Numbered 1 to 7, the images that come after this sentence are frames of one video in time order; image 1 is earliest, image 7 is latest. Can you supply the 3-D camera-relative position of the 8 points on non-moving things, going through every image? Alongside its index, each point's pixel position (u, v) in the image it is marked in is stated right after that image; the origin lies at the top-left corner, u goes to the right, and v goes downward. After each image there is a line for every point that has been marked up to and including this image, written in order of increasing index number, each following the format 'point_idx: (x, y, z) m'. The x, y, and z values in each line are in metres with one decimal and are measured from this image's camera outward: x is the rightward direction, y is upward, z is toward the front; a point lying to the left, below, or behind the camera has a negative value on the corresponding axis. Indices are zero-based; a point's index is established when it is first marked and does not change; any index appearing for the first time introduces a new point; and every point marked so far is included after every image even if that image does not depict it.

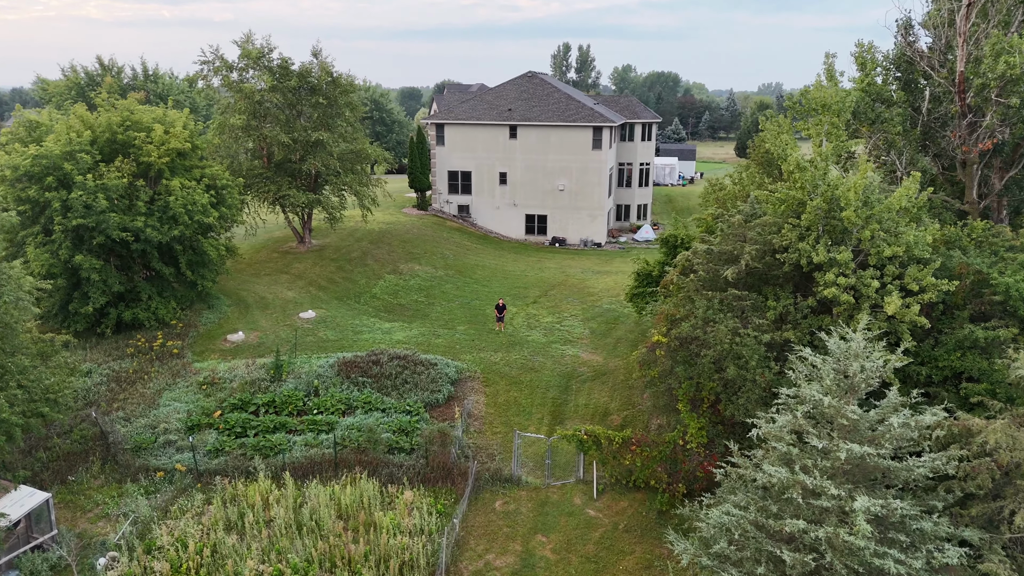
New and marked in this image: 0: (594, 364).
0: (+2.1, -1.9, +18.8) m
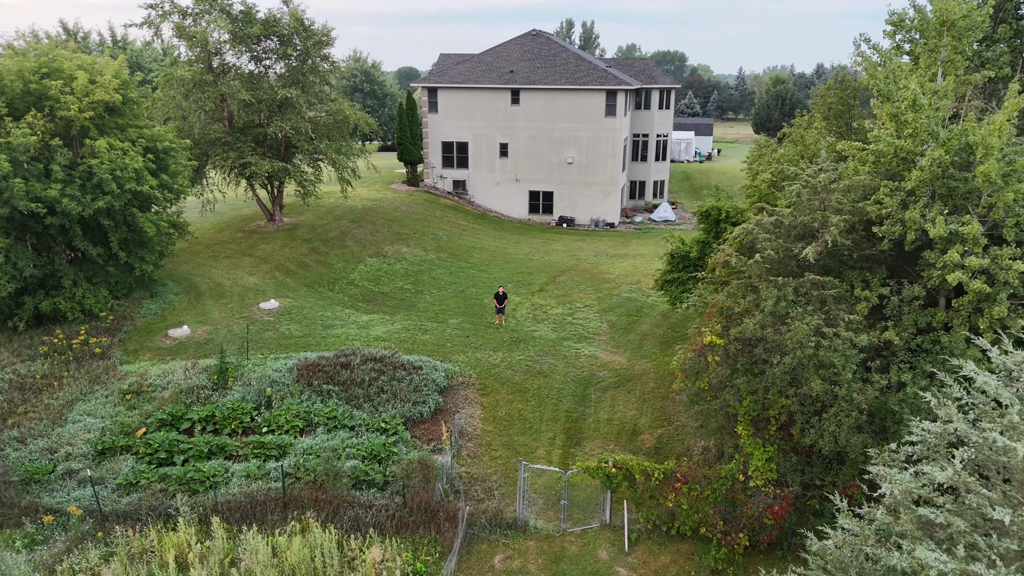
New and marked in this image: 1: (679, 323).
0: (+2.1, -1.6, +15.2) m
1: (+3.9, -0.9, +17.5) m
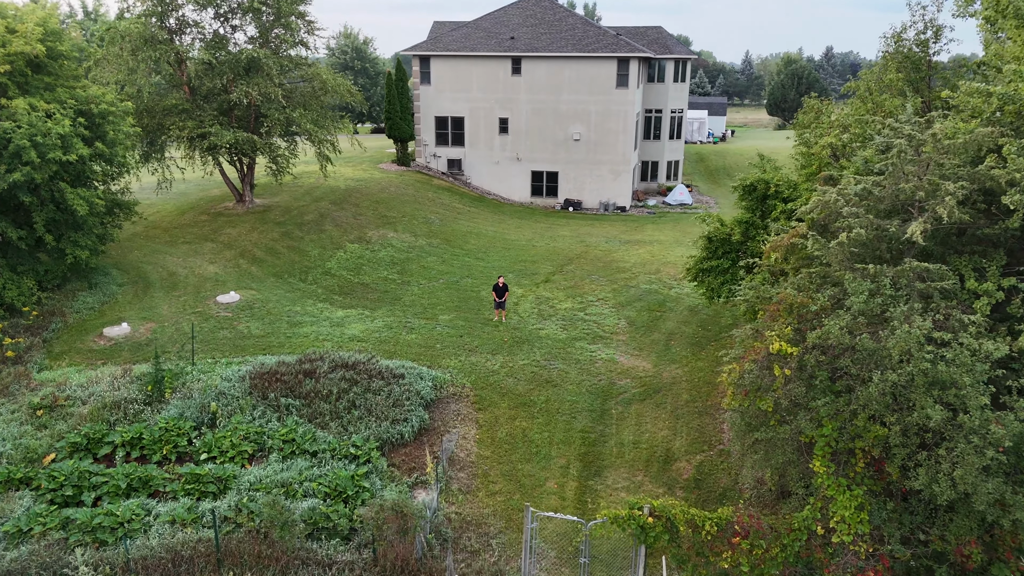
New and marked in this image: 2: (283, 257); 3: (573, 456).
0: (+2.2, -1.5, +12.6) m
1: (+4.0, -0.7, +14.8) m
2: (-5.5, +0.7, +17.6) m
3: (+0.9, -2.4, +10.6) m
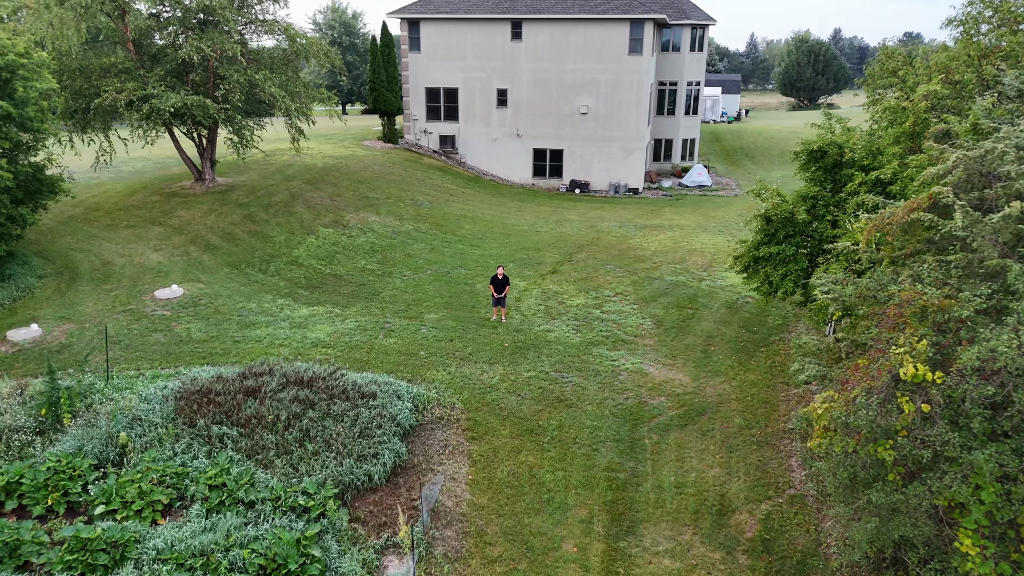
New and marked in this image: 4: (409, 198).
0: (+2.2, -1.4, +9.9) m
1: (+4.0, -0.6, +12.2) m
2: (-5.4, +0.9, +14.9) m
3: (+0.9, -2.3, +8.0) m
4: (-2.7, +2.3, +19.3) m
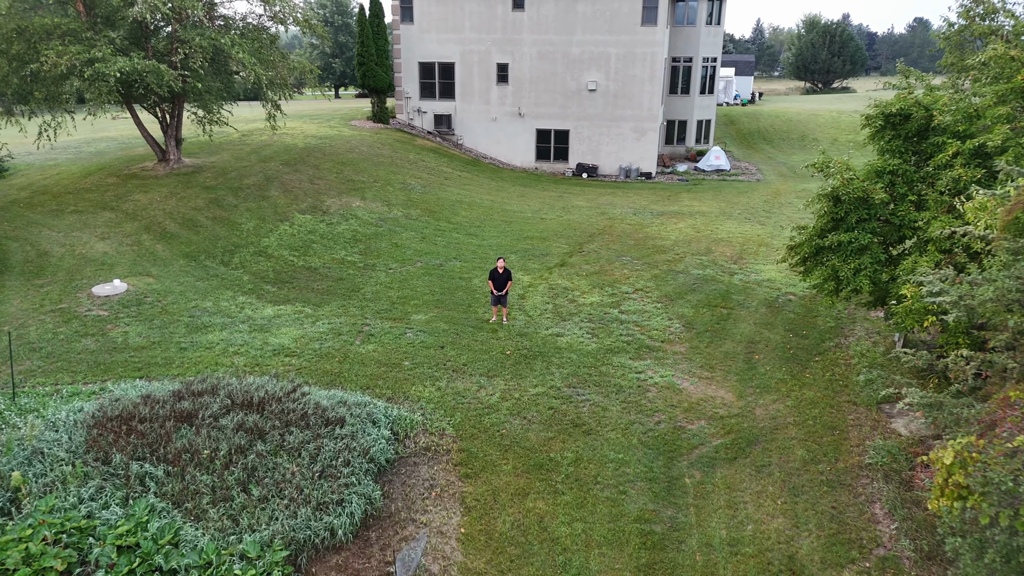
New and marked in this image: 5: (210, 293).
0: (+2.2, -1.4, +8.0) m
1: (+4.0, -0.5, +10.3) m
2: (-5.4, +1.0, +13.0) m
3: (+1.0, -2.3, +6.1) m
4: (-2.6, +2.5, +17.3) m
5: (-4.4, -0.1, +10.8) m
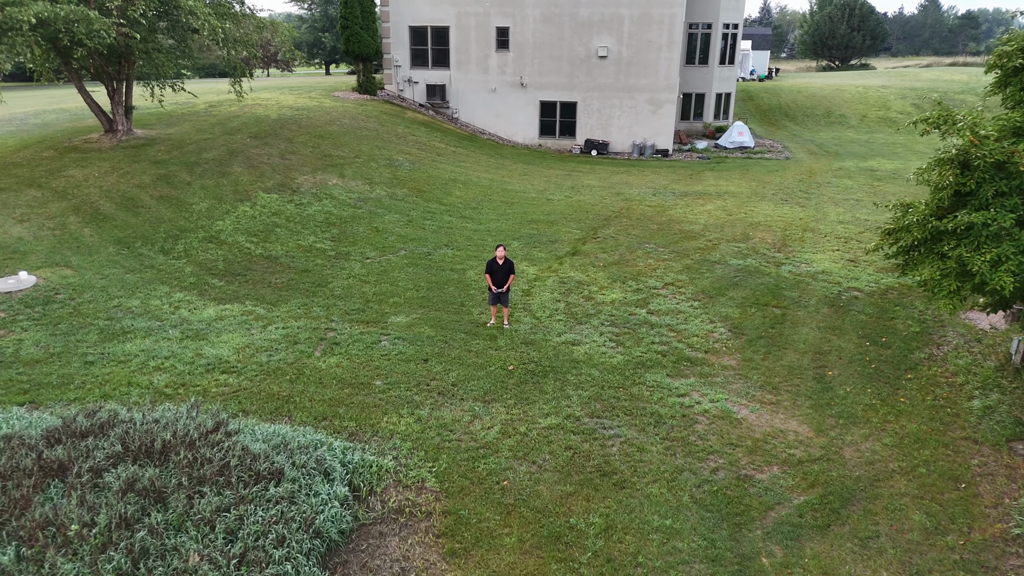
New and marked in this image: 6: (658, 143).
0: (+2.3, -1.3, +6.0) m
1: (+4.1, -0.5, +8.2) m
2: (-5.4, +1.1, +10.9) m
3: (+1.0, -2.4, +4.1) m
4: (-2.6, +2.7, +15.2) m
5: (-4.4, 0.0, +8.7) m
6: (+3.9, +3.8, +19.6) m
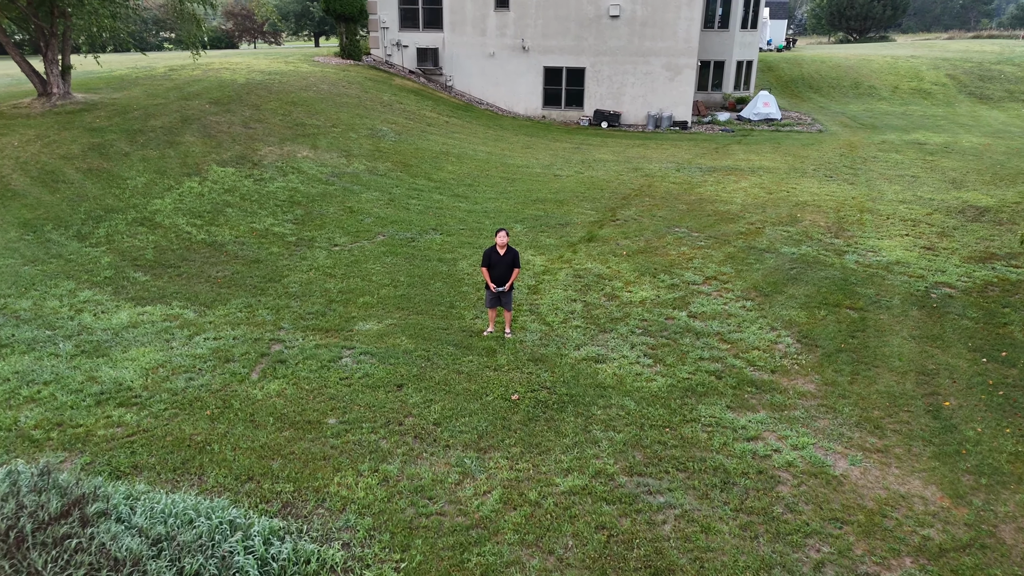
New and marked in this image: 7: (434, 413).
0: (+2.3, -1.4, +4.1) m
1: (+4.1, -0.4, +6.3) m
2: (-5.3, +1.2, +8.9) m
3: (+1.0, -2.4, +2.2) m
4: (-2.6, +2.9, +13.2) m
5: (-4.4, 0.0, +6.8) m
6: (+3.9, +4.1, +17.6) m
7: (-0.5, -0.8, +5.1) m
